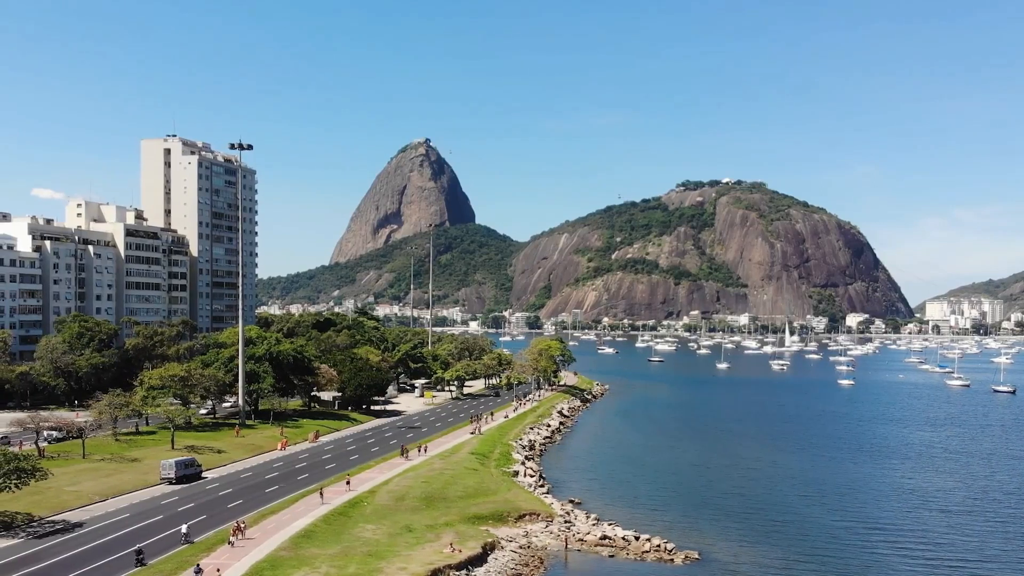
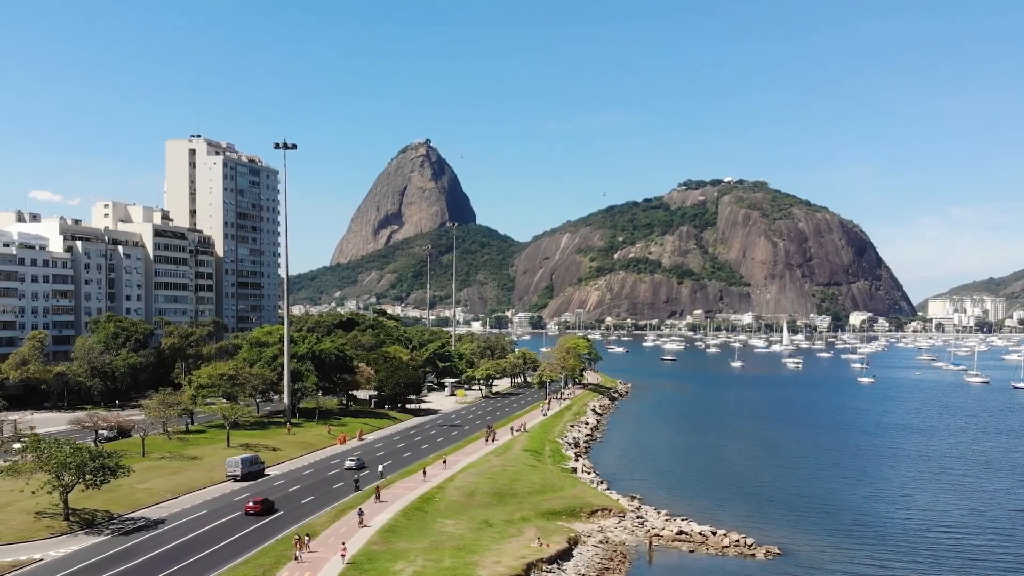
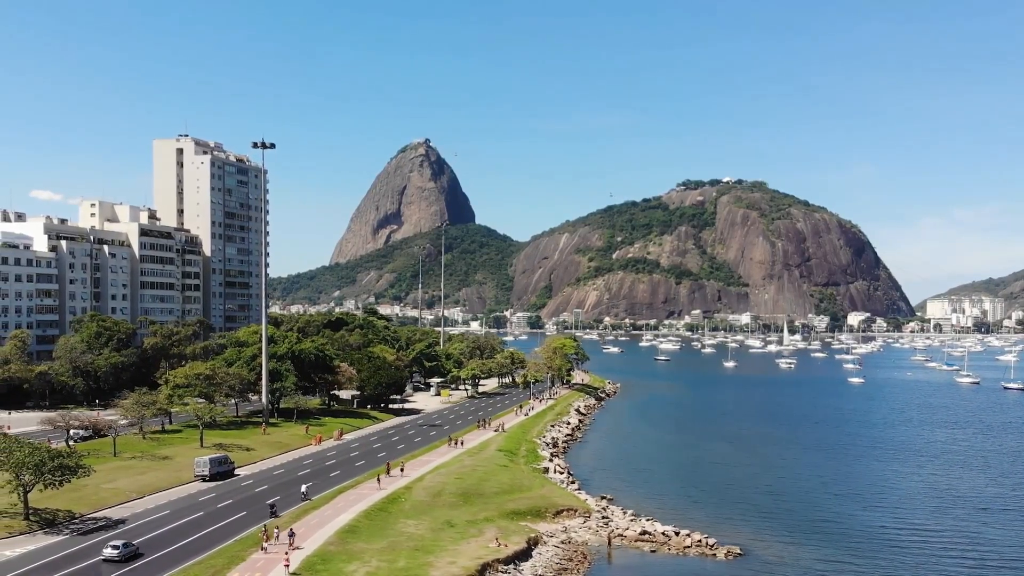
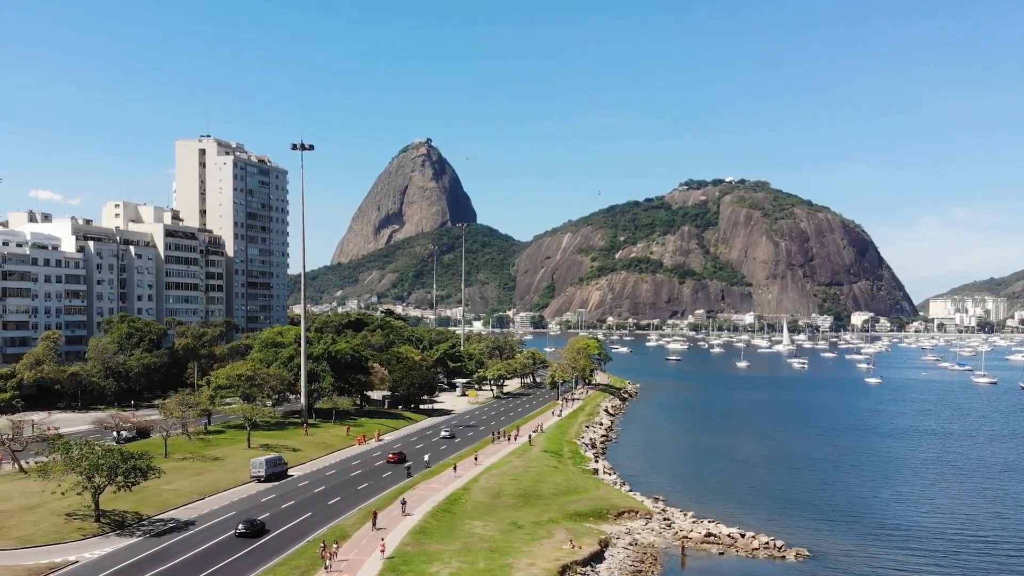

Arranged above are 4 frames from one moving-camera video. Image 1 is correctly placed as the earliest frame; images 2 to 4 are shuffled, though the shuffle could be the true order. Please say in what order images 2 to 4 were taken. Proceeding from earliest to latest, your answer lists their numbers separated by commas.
3, 2, 4
